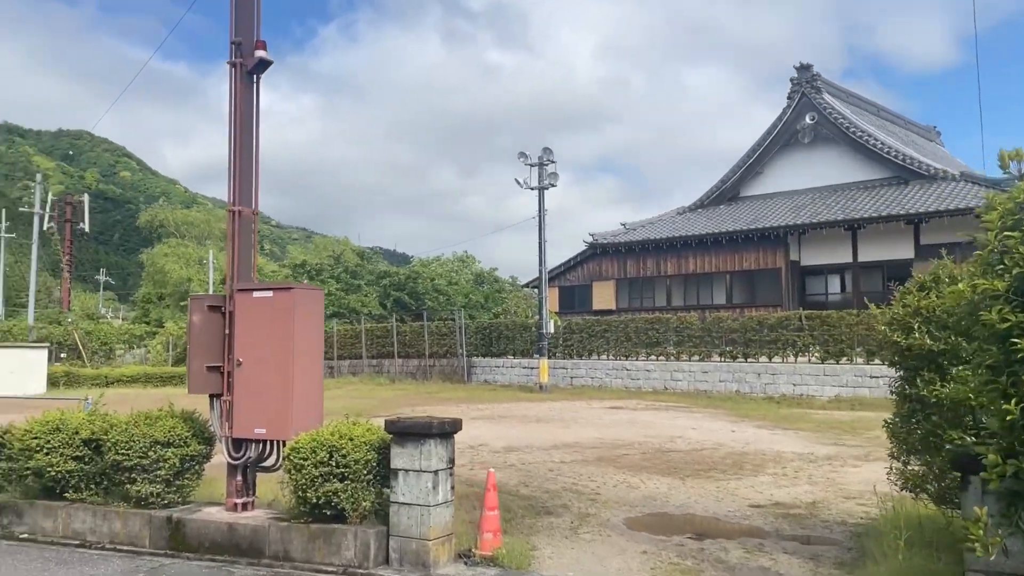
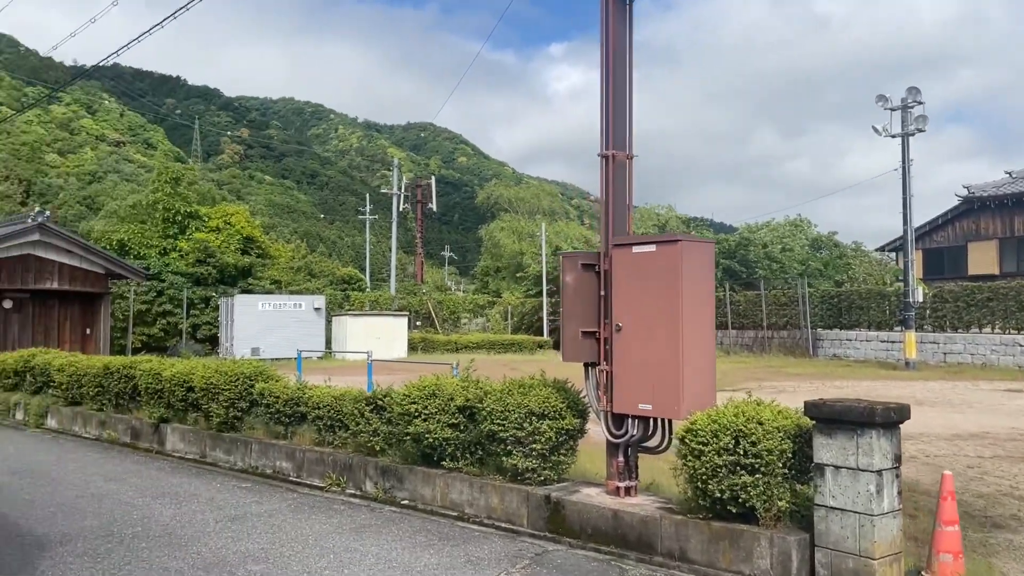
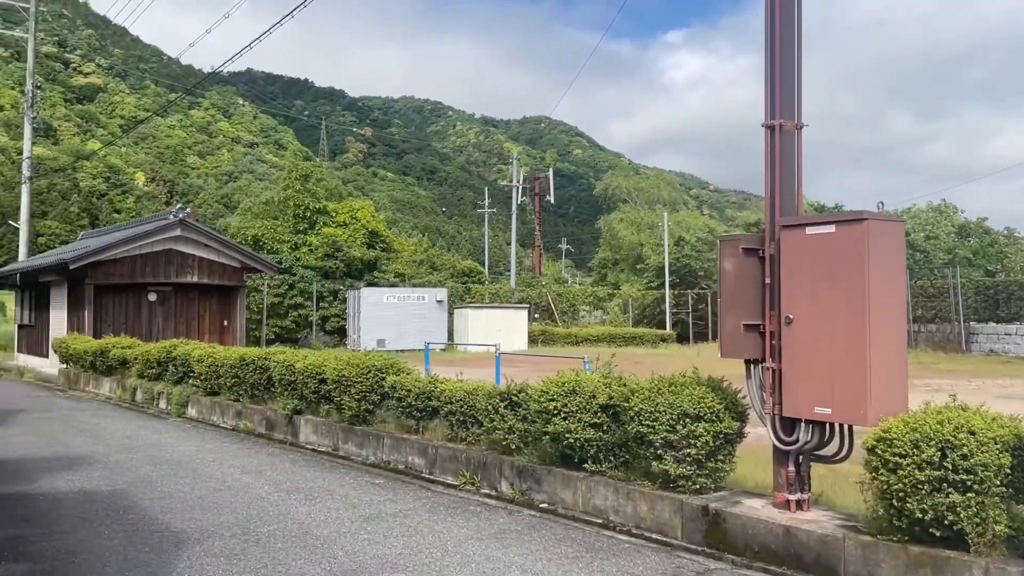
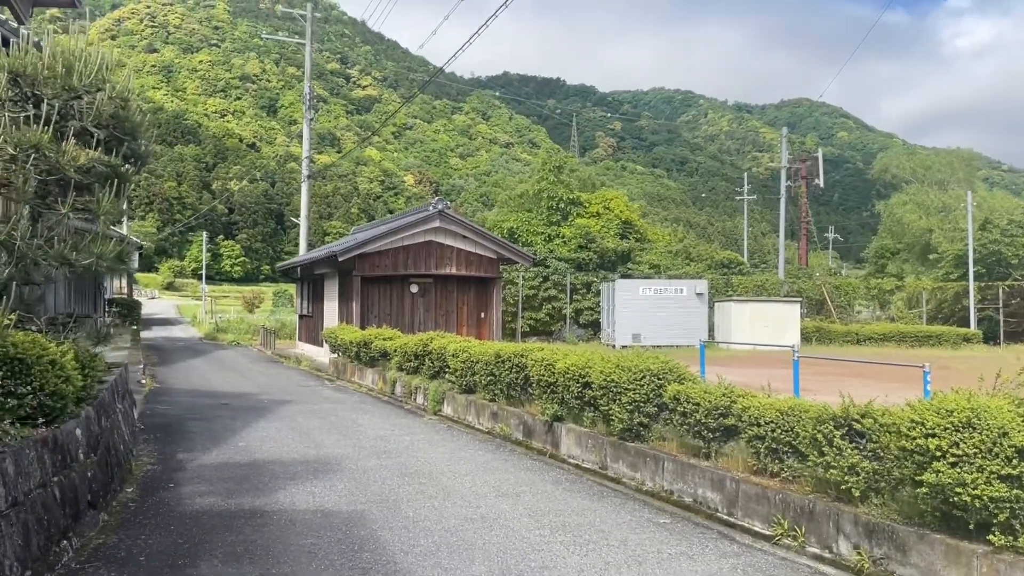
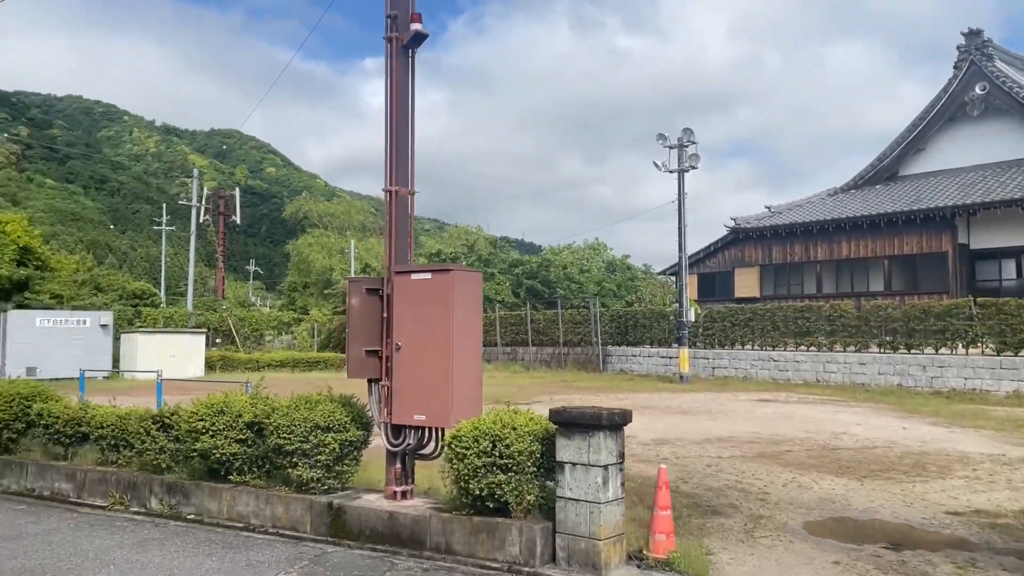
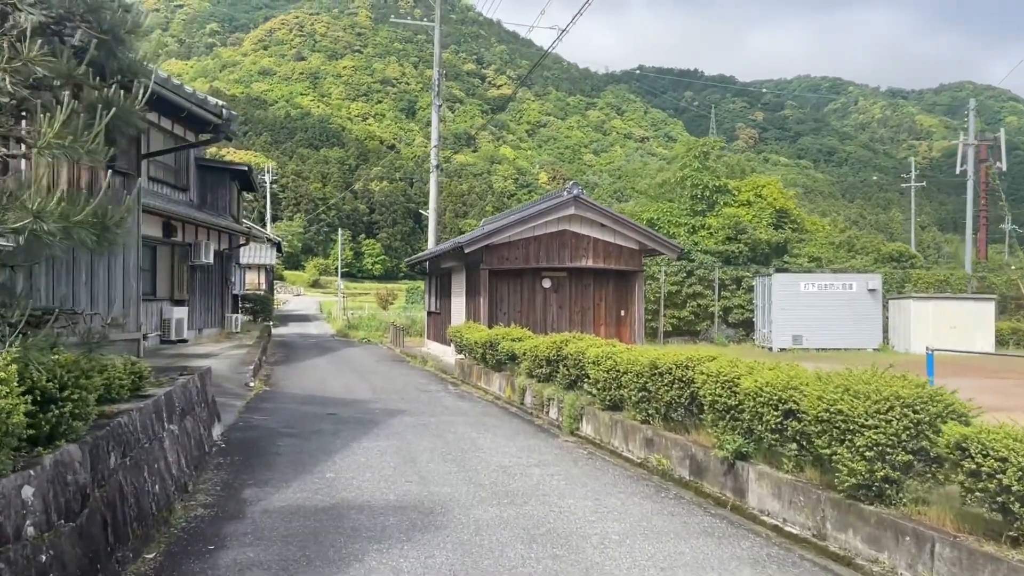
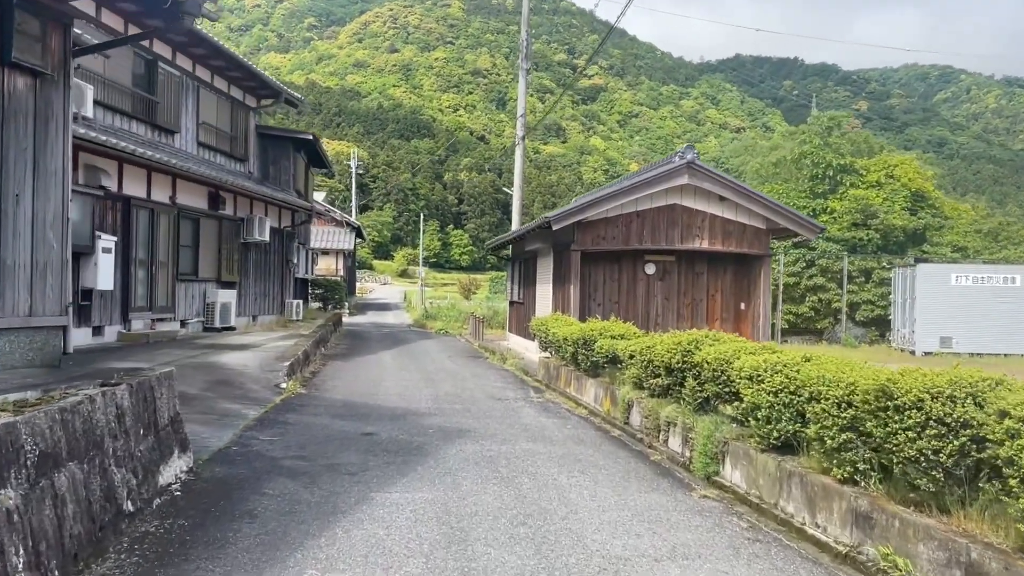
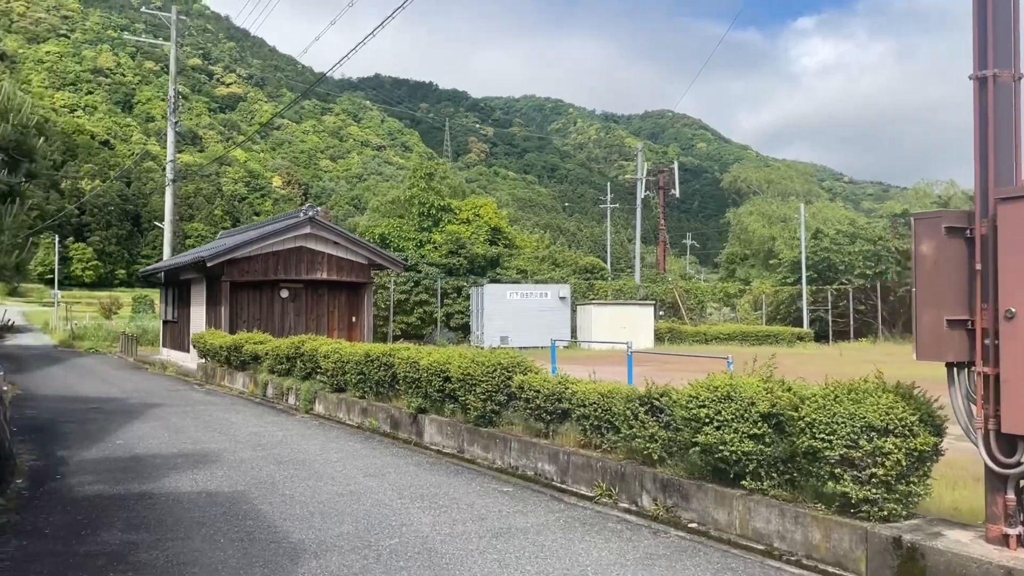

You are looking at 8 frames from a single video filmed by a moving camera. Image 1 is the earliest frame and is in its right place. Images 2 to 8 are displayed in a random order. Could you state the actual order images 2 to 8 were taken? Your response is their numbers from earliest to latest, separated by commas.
5, 2, 3, 8, 4, 6, 7
